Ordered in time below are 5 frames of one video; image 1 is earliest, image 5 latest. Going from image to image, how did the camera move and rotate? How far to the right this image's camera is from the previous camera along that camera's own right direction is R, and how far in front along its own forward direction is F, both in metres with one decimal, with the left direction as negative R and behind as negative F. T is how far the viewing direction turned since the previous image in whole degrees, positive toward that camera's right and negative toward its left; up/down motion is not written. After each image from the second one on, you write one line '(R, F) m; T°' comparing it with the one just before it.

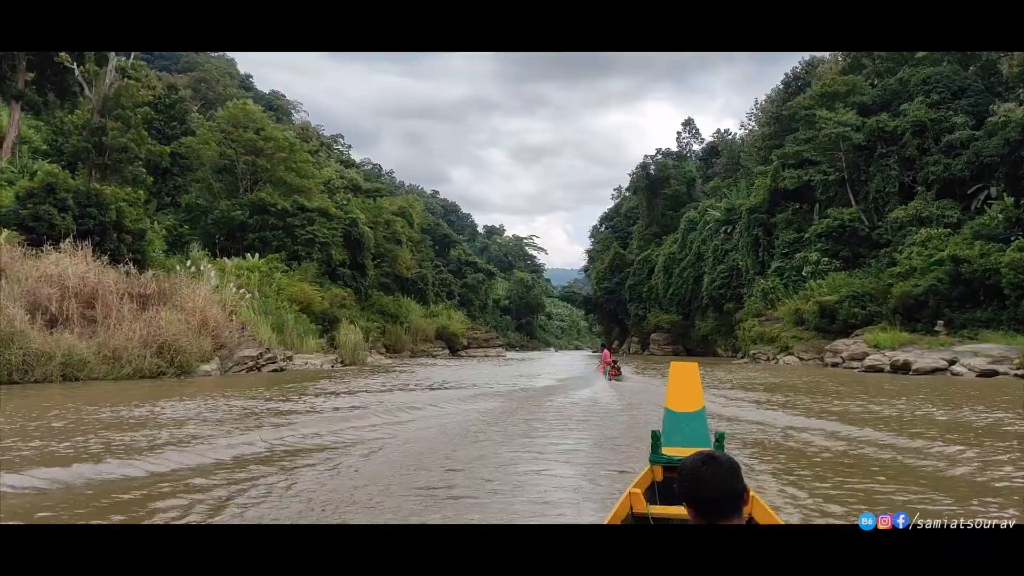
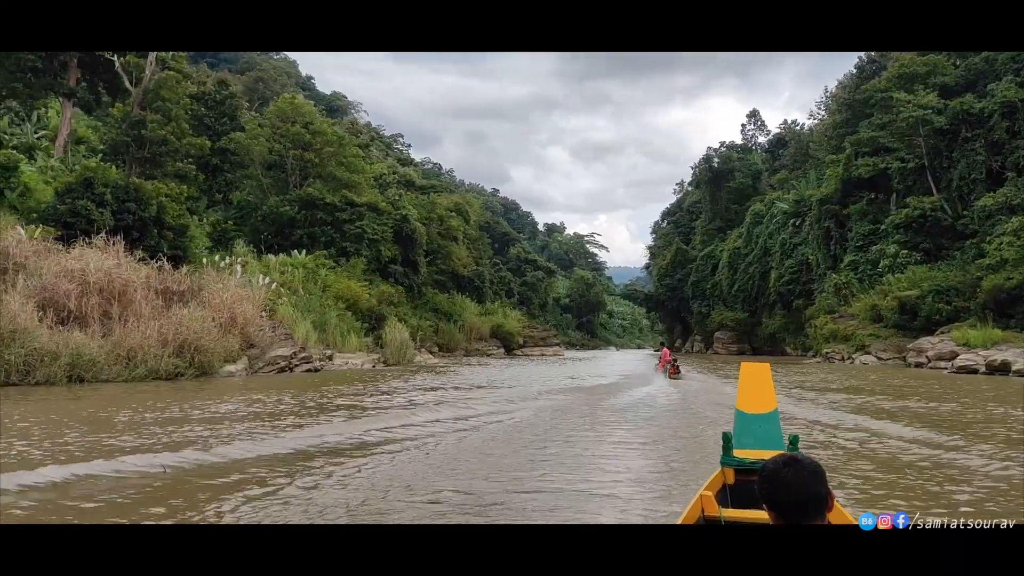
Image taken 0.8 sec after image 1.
(+0.2, +1.0) m; -4°
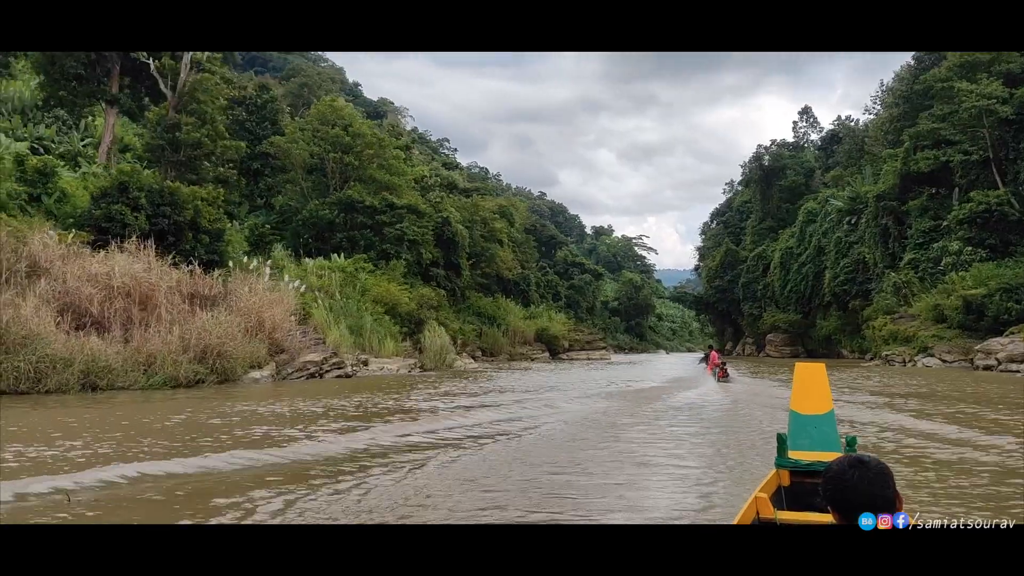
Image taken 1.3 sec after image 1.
(+0.1, +0.6) m; -3°
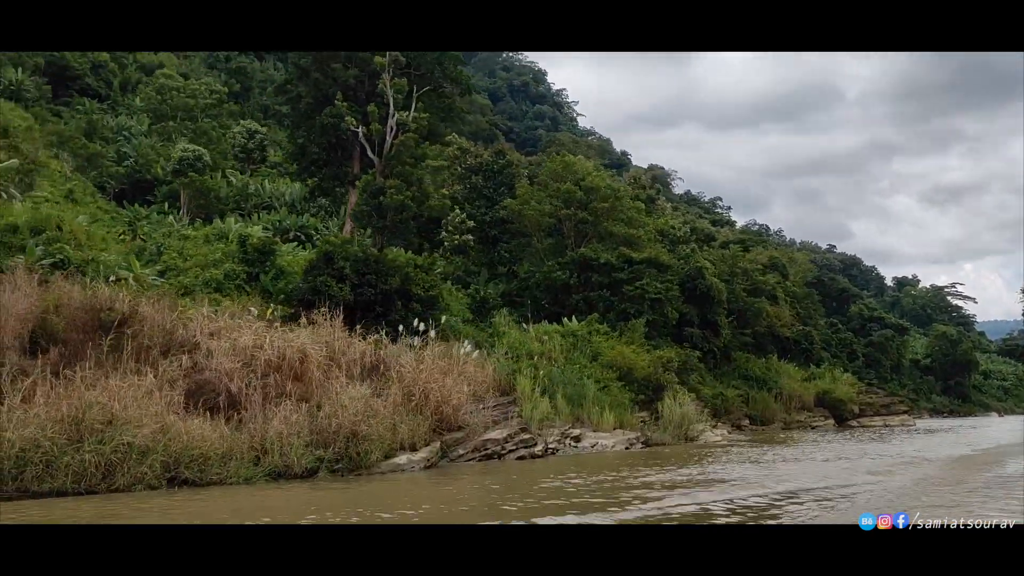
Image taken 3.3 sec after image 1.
(+0.7, +2.5) m; -19°
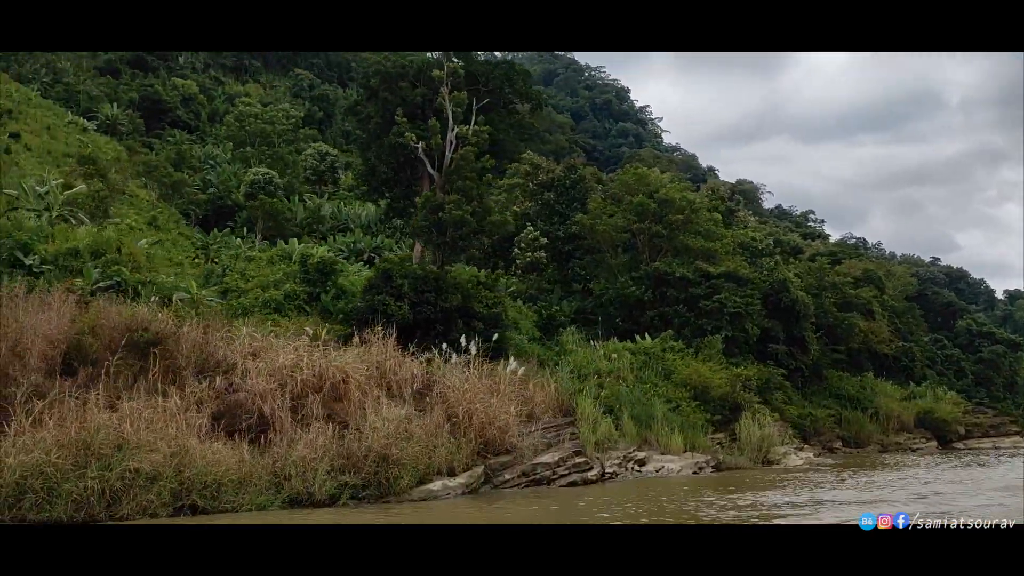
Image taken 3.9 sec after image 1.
(+0.4, +0.6) m; -6°
